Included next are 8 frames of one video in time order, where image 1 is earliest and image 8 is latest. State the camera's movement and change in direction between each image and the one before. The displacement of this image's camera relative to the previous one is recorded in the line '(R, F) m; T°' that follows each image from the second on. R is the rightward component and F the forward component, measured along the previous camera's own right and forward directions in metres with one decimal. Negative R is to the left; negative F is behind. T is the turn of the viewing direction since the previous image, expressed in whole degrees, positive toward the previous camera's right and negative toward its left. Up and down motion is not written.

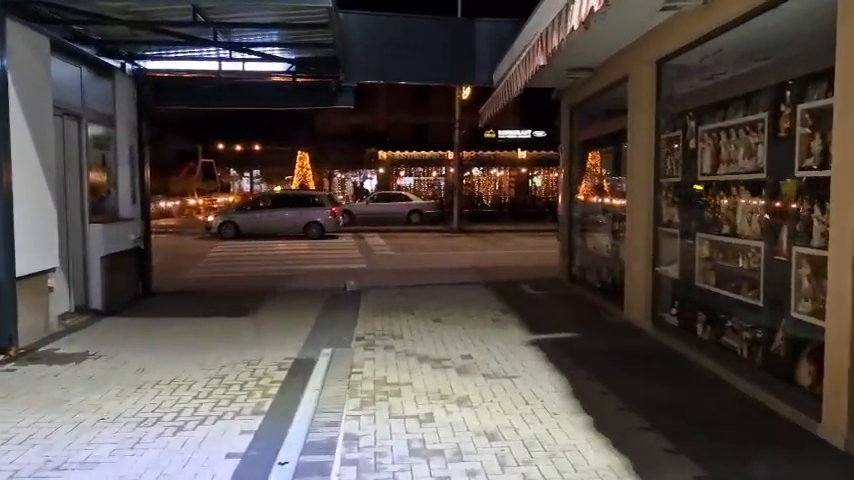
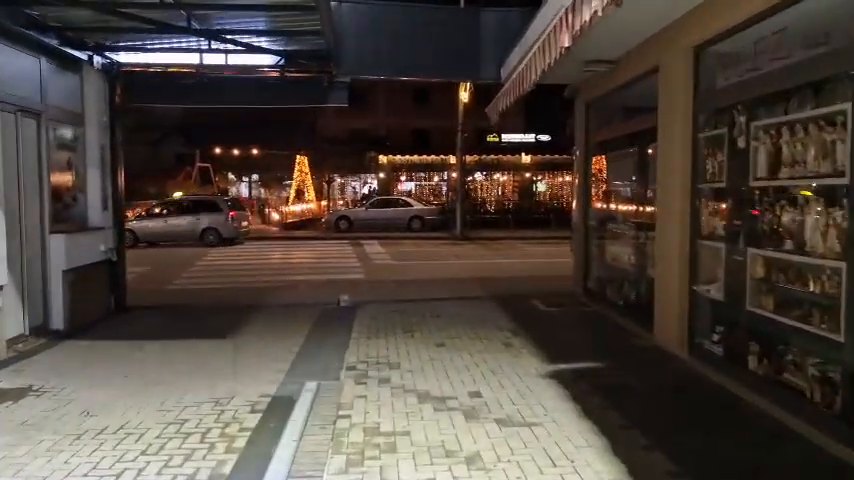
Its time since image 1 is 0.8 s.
(0.0, +1.2) m; 0°
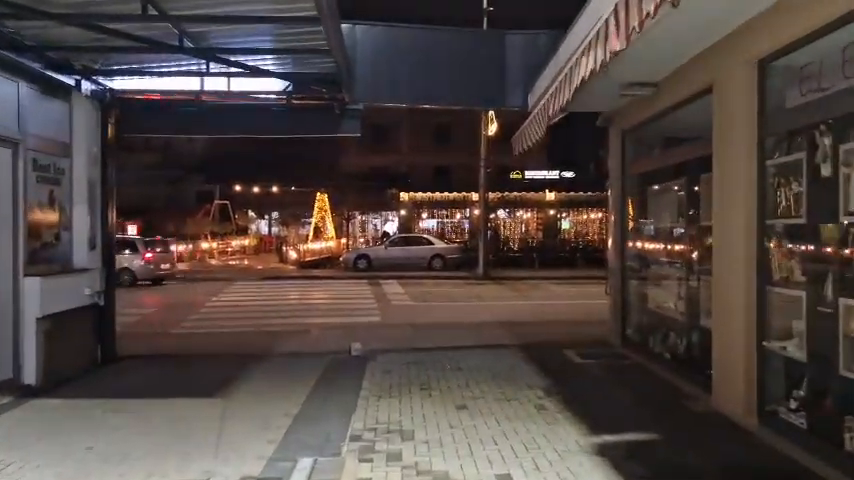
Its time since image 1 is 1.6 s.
(0.0, +1.1) m; -2°
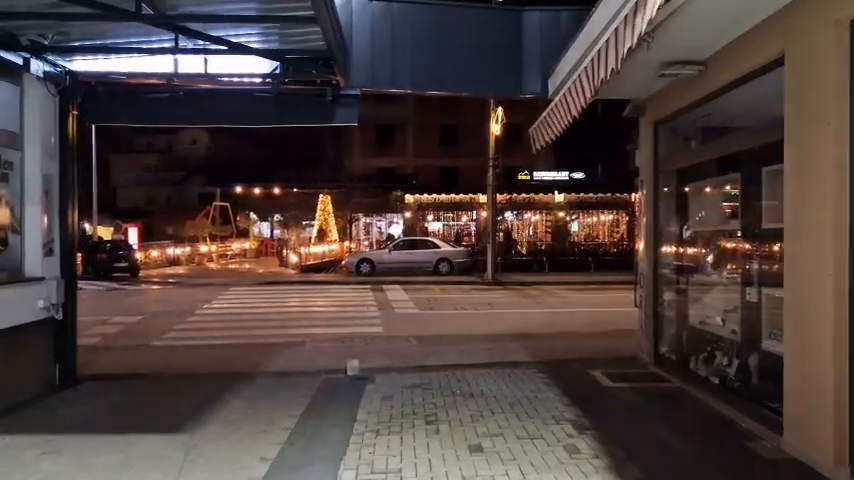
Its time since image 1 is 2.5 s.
(0.0, +1.3) m; 0°
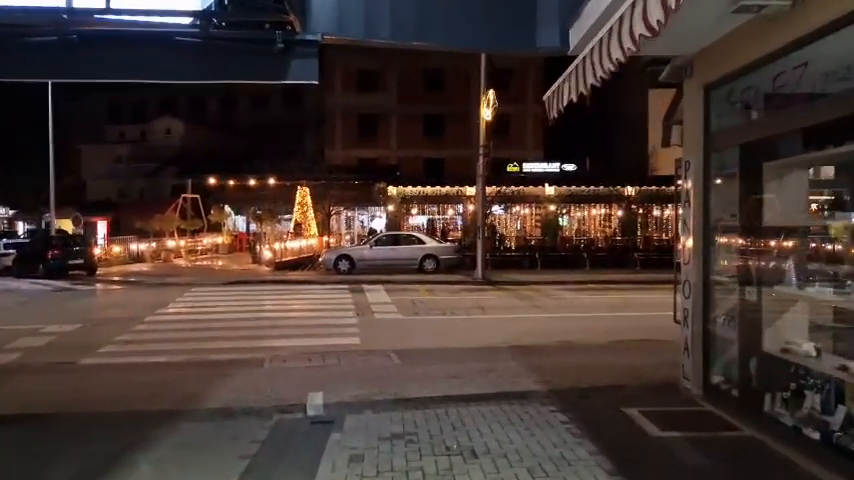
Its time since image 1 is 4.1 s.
(0.0, +2.3) m; +1°
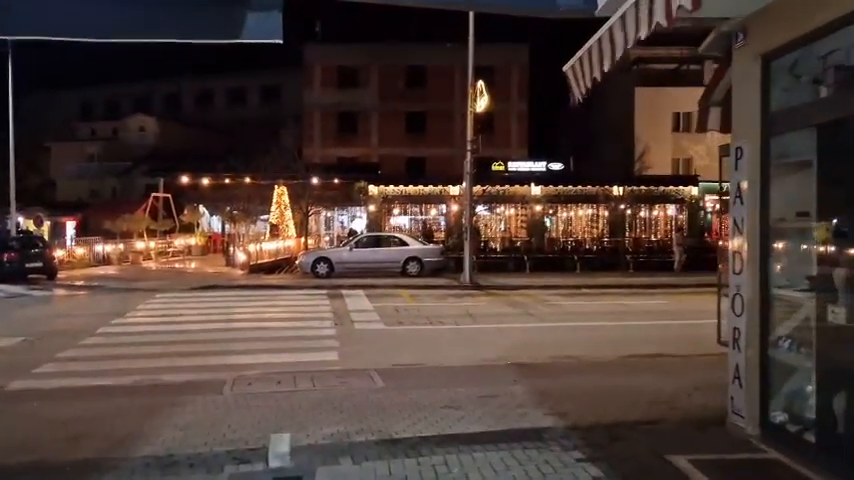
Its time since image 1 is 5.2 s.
(-0.1, +1.5) m; +2°
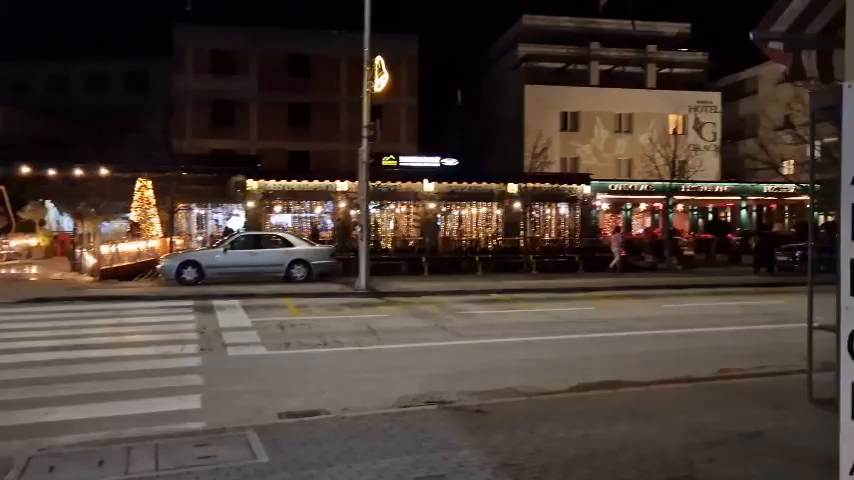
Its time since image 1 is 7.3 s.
(-0.2, +3.0) m; +10°
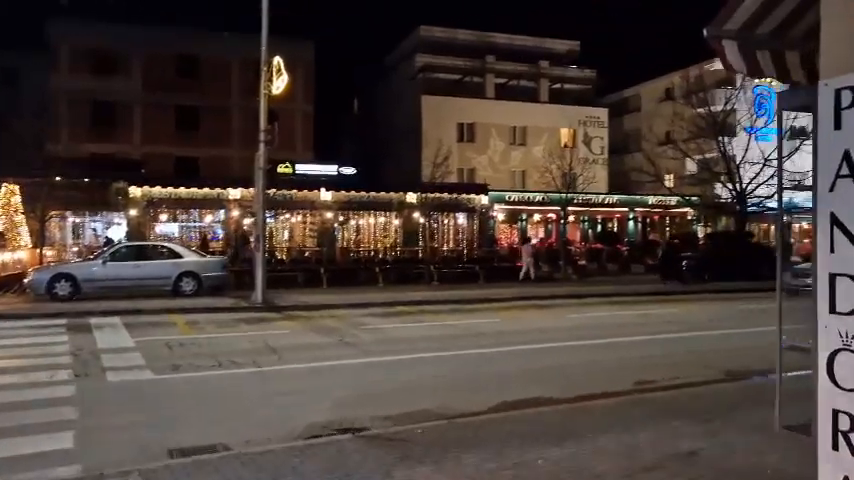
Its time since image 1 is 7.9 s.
(-0.2, +0.7) m; +9°
